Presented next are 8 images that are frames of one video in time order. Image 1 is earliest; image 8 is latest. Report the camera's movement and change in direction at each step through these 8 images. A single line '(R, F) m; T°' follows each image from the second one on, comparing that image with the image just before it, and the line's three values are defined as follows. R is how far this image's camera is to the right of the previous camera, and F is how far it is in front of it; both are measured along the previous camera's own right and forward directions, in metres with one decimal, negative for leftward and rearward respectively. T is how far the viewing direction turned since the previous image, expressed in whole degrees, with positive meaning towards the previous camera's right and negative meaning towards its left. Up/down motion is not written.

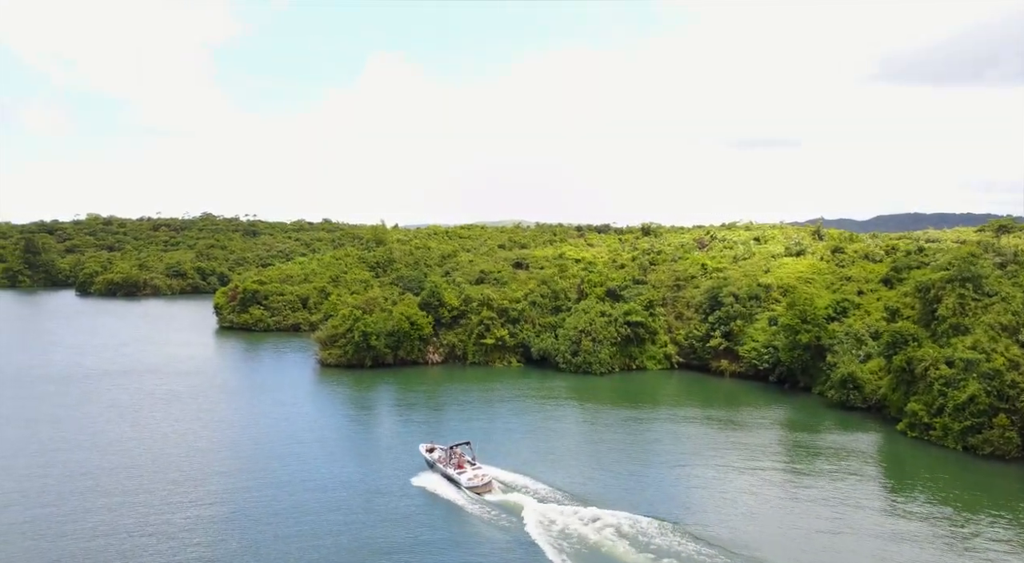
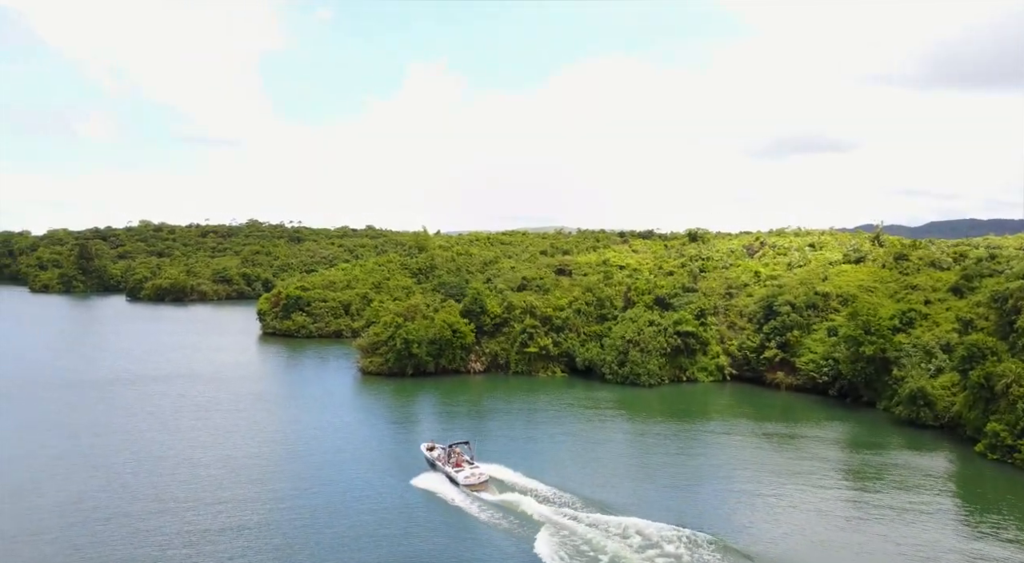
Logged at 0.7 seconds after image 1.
(-0.3, +1.6) m; -3°
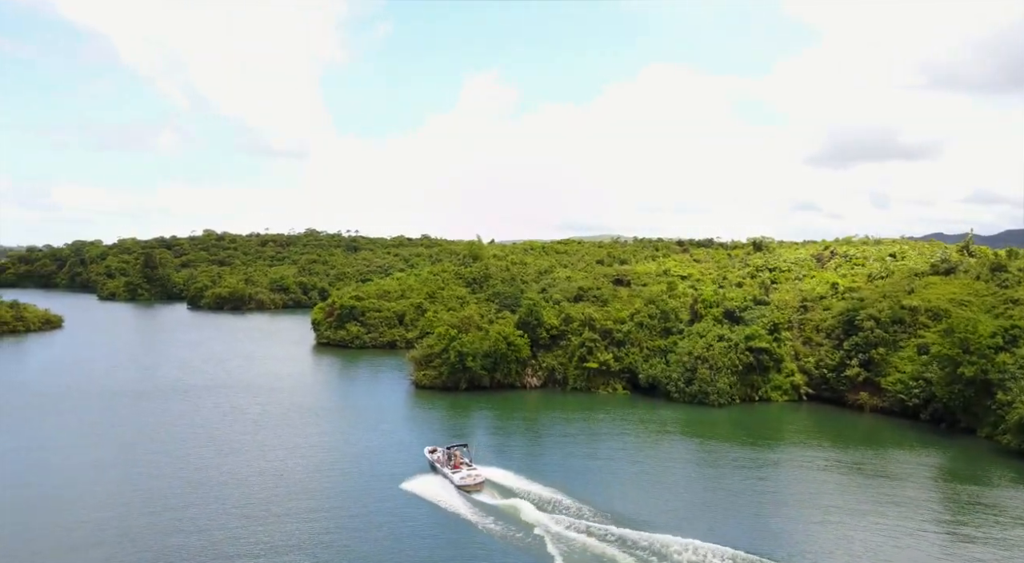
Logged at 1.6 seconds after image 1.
(-0.4, +2.5) m; -4°
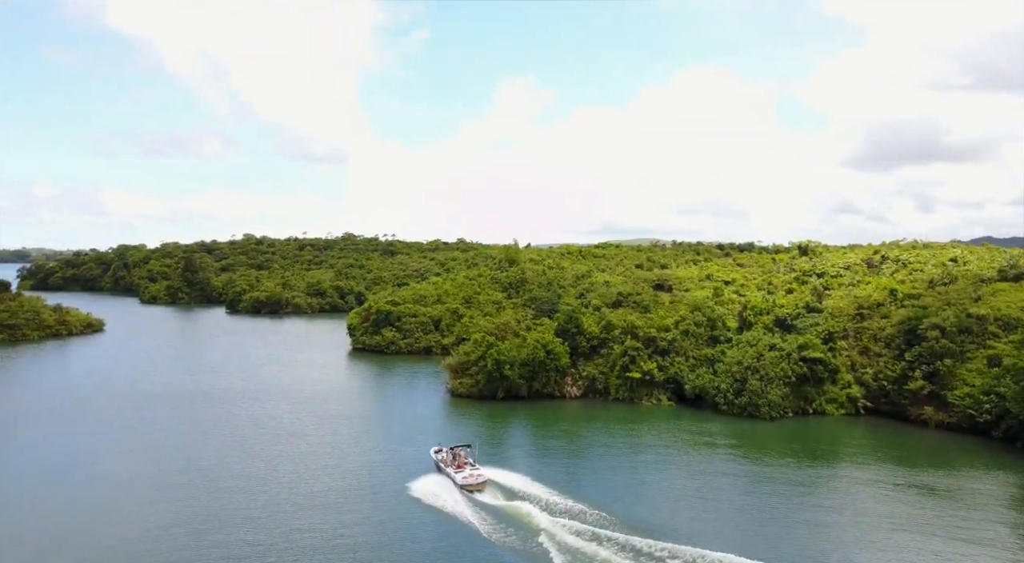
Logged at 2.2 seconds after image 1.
(-0.3, +1.8) m; -3°
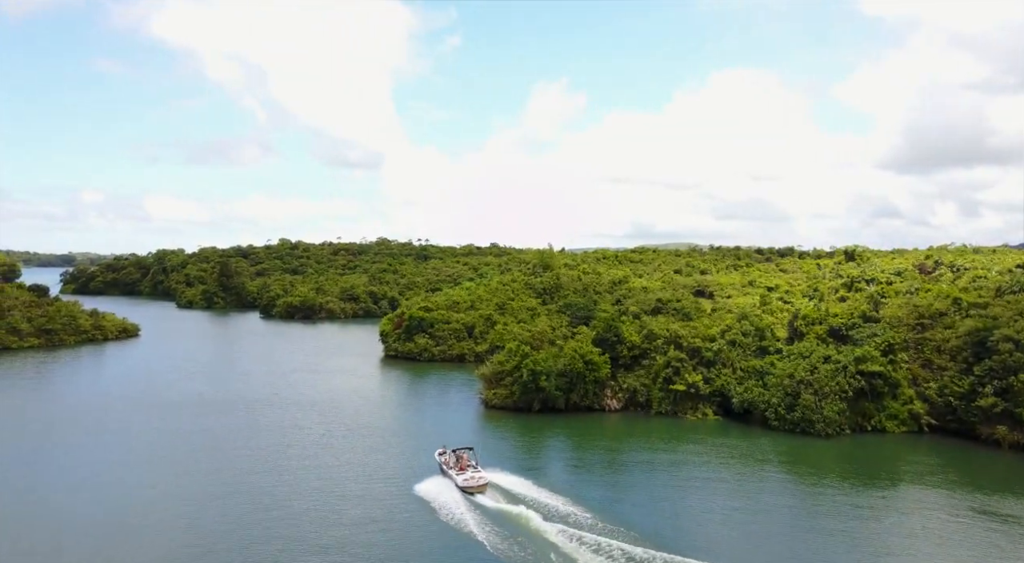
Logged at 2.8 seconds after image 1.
(-0.3, +2.1) m; -3°
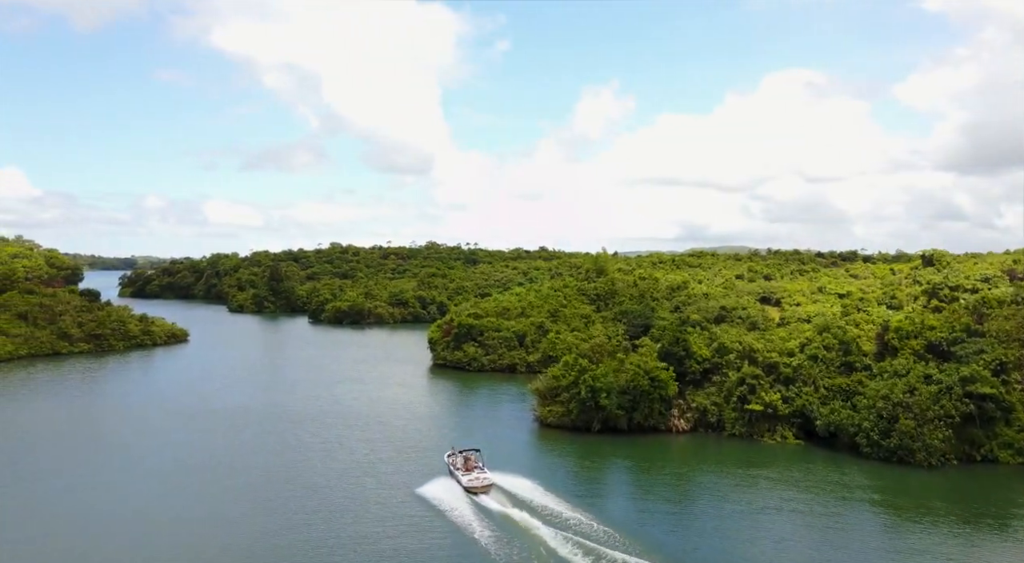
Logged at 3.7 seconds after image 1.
(-0.6, +3.7) m; -4°
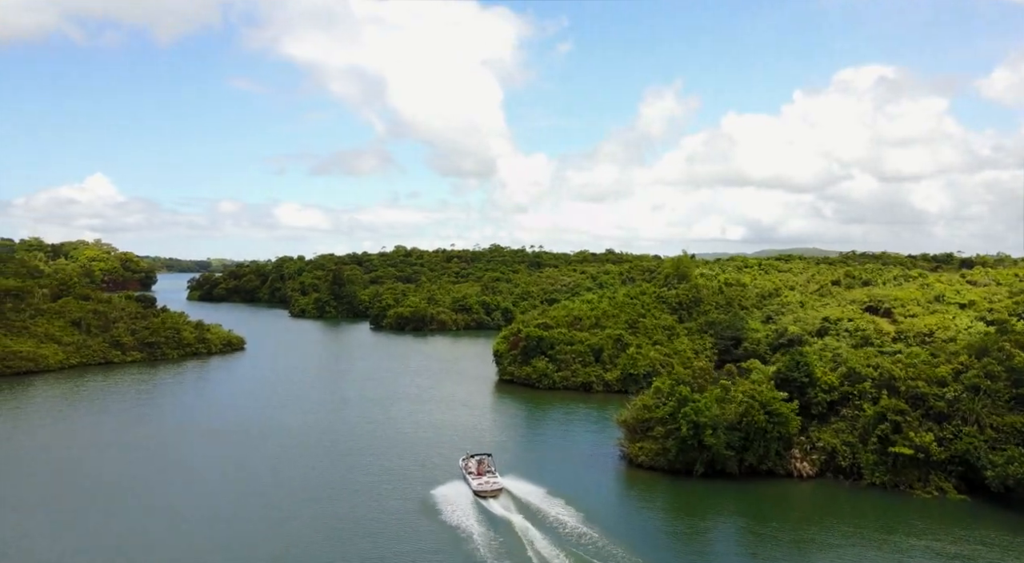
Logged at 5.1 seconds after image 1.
(-1.1, +7.0) m; -5°
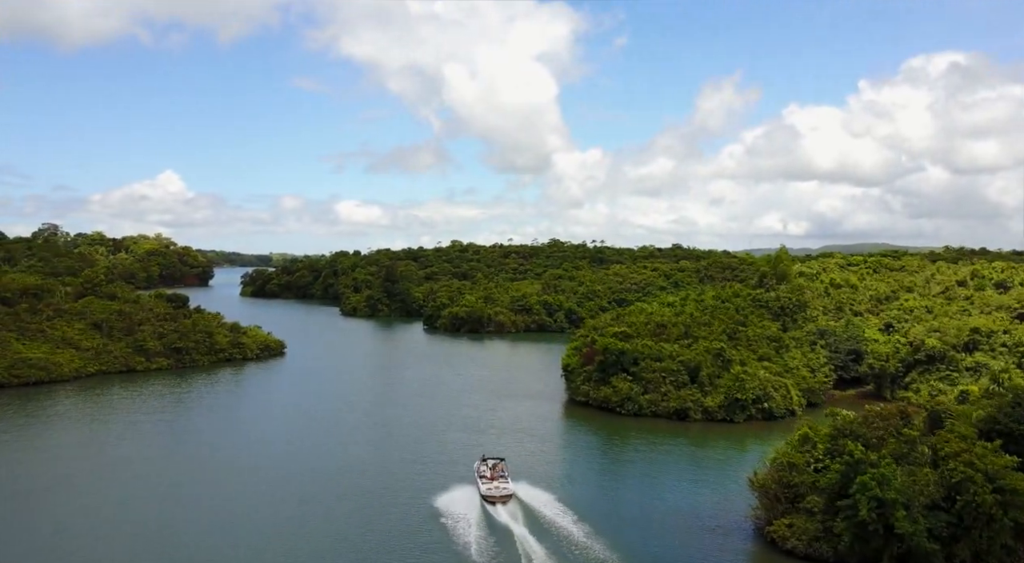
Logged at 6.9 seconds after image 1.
(-1.6, +10.8) m; -4°
